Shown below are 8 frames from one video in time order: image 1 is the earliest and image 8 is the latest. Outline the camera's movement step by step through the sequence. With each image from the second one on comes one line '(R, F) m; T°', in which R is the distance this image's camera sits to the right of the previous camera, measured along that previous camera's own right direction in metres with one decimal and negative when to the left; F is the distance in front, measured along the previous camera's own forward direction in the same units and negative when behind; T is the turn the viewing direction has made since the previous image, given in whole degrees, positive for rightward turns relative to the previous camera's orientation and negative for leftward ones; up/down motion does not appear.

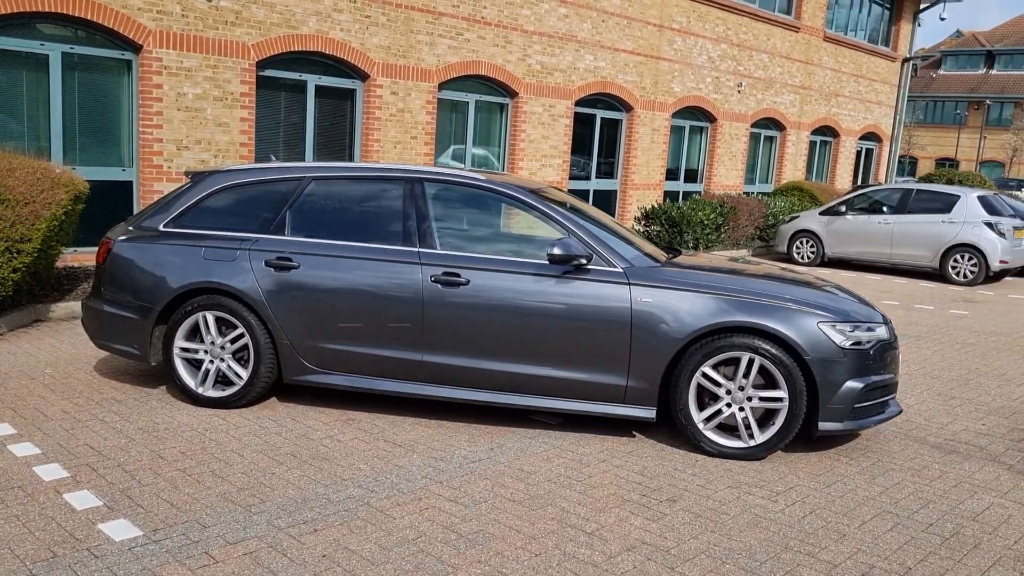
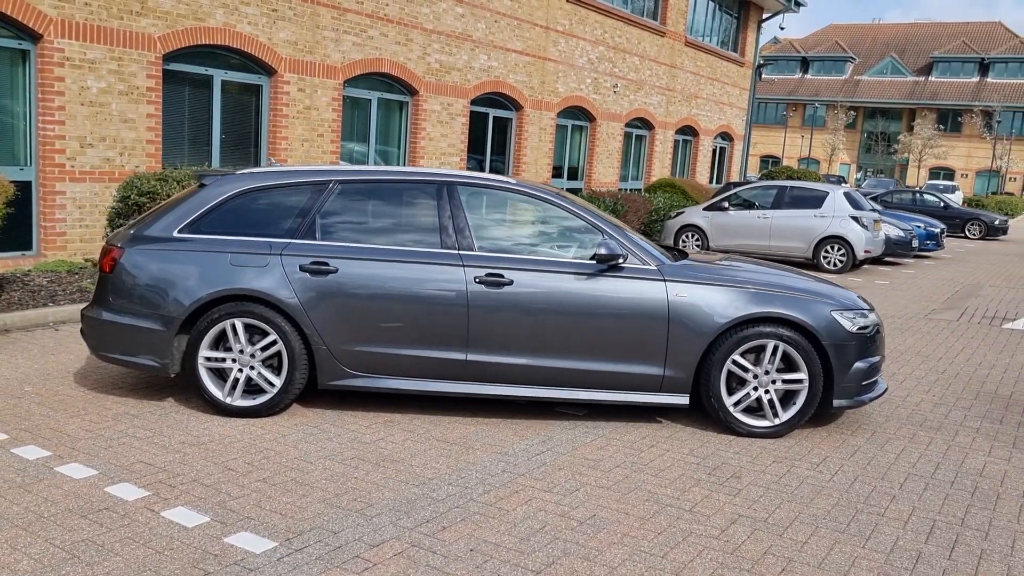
(-1.3, -0.1) m; +11°
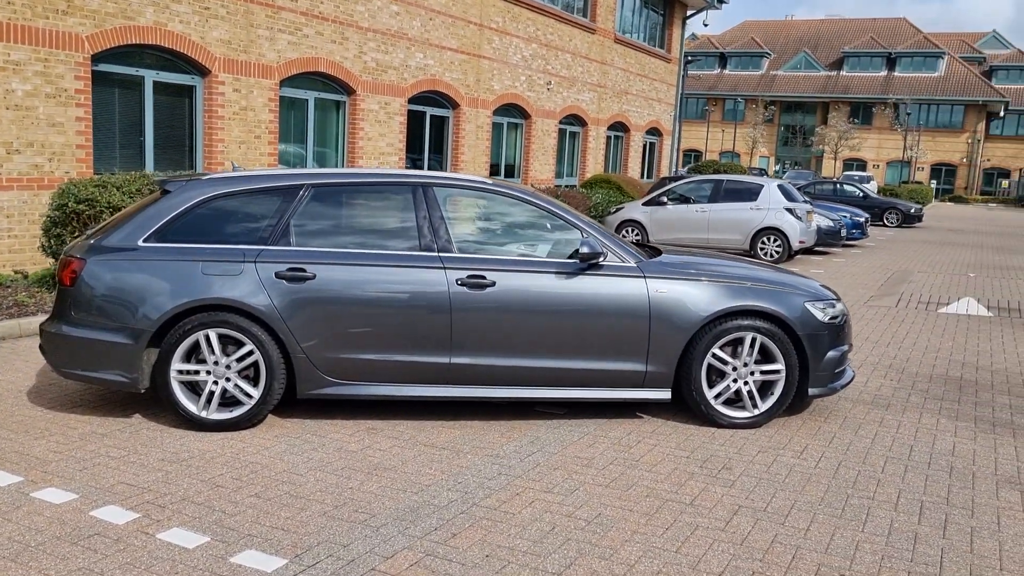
(-0.4, 0.0) m; +5°
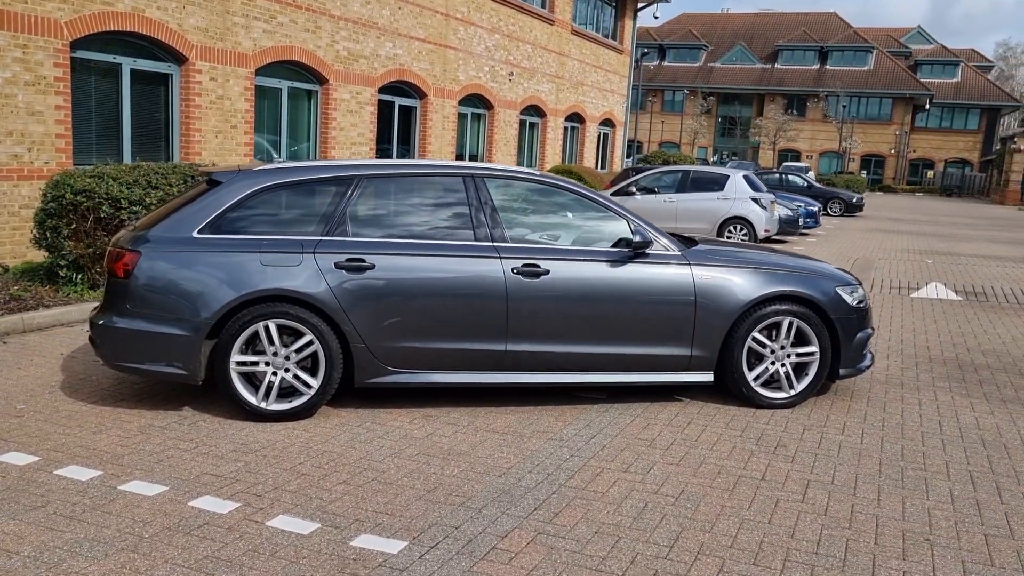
(-0.8, -0.1) m; +4°
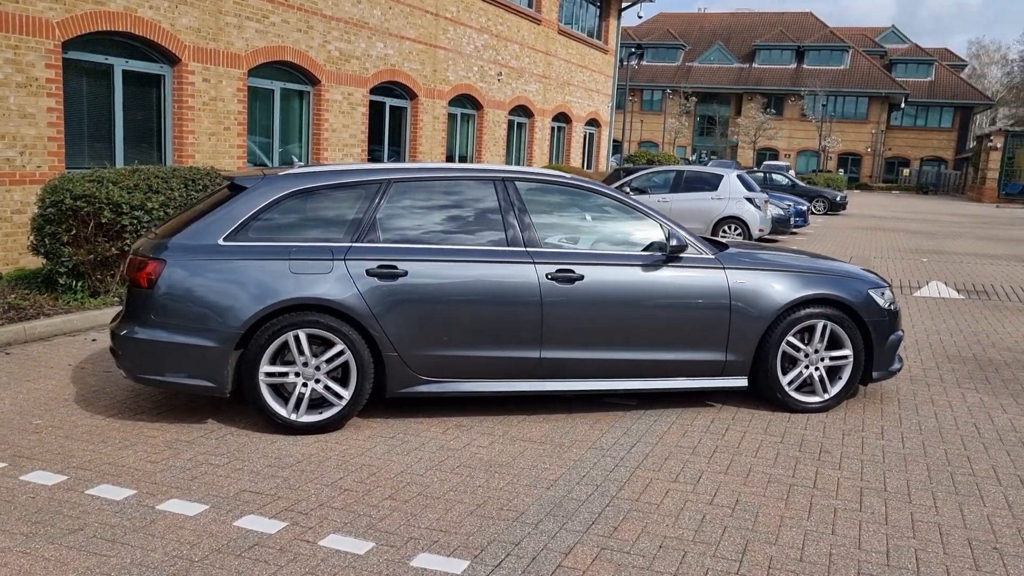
(-0.4, +0.1) m; +2°
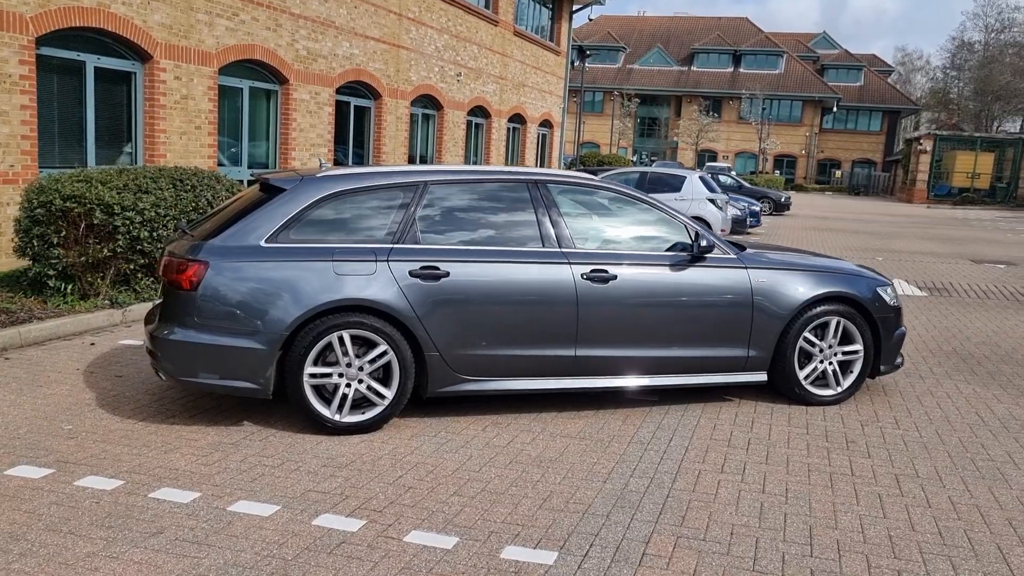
(-0.6, -0.1) m; +4°
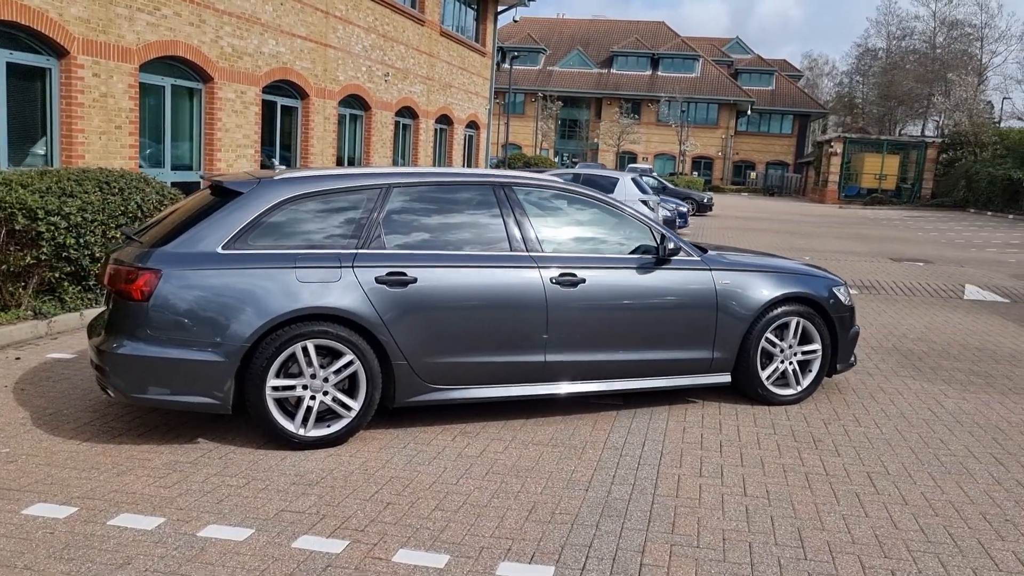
(-0.3, +0.1) m; +5°
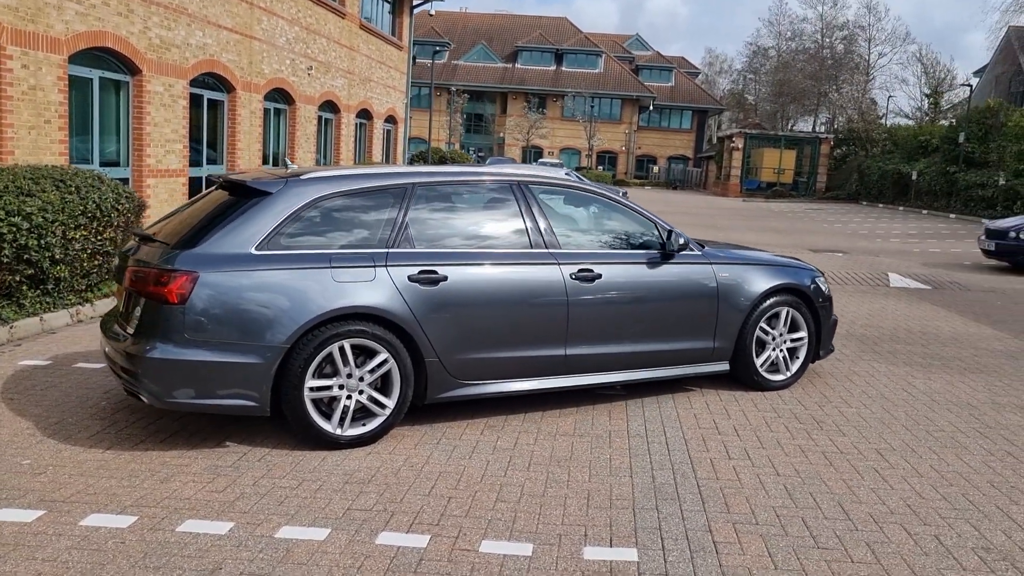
(-0.8, -0.1) m; +7°
